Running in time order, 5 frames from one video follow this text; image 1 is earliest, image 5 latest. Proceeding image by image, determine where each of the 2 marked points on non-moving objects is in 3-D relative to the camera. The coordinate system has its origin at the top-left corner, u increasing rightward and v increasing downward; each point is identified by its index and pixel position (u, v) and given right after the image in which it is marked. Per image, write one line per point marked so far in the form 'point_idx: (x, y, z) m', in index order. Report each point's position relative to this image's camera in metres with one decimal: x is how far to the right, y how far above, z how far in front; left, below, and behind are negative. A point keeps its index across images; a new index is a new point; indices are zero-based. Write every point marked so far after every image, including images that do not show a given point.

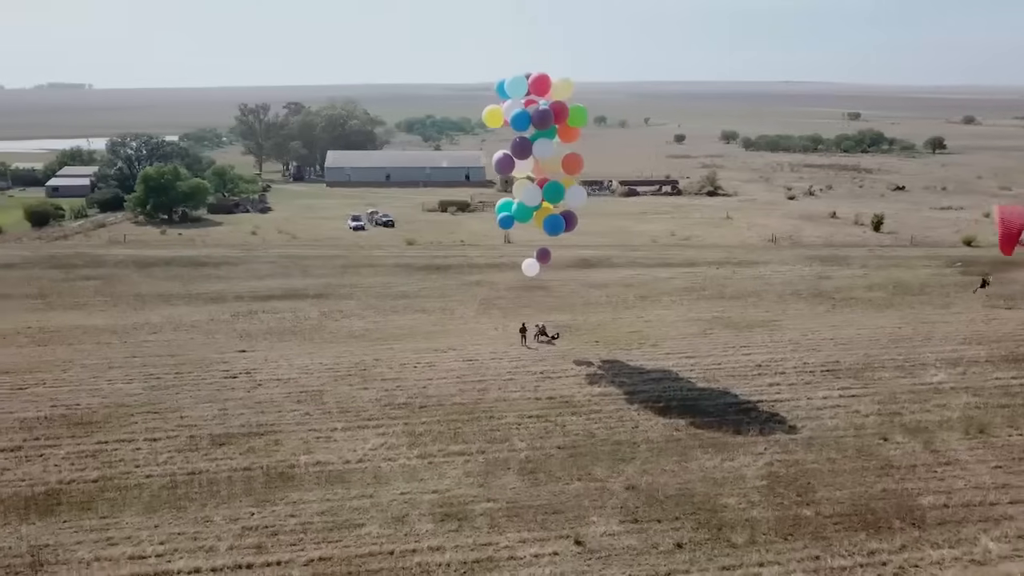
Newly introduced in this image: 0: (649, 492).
0: (+2.1, -3.1, +13.0) m
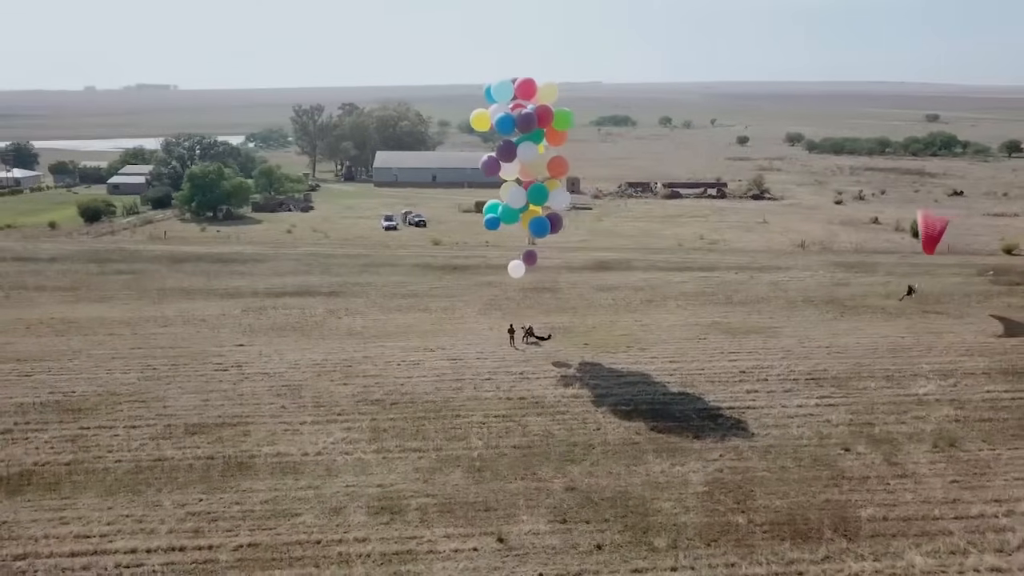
0: (+1.1, -3.2, +13.1) m
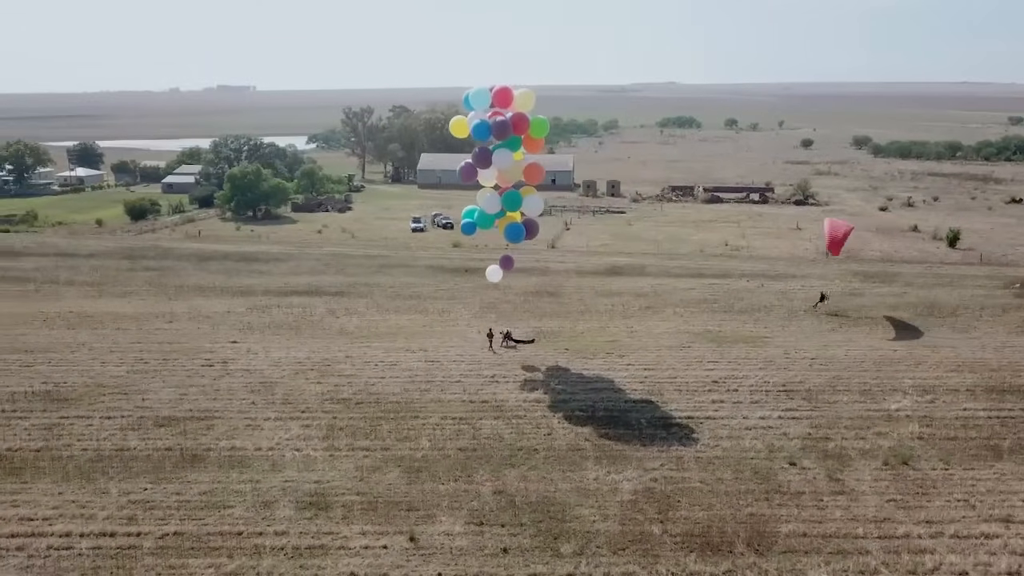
0: (0.0, -3.3, +13.3) m
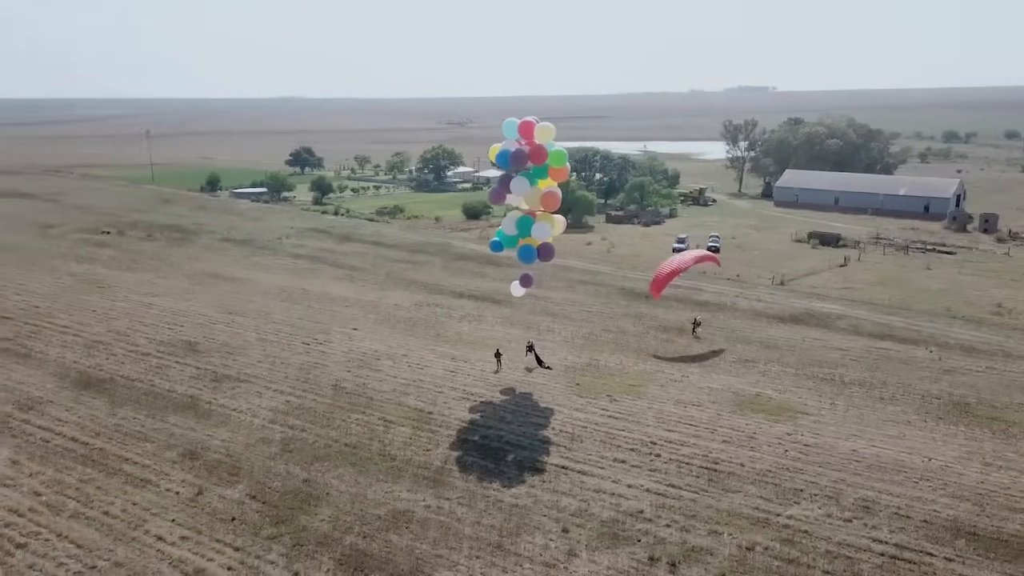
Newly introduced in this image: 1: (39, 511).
0: (-3.9, -3.8, +16.1) m
1: (-8.3, -3.9, +14.9) m
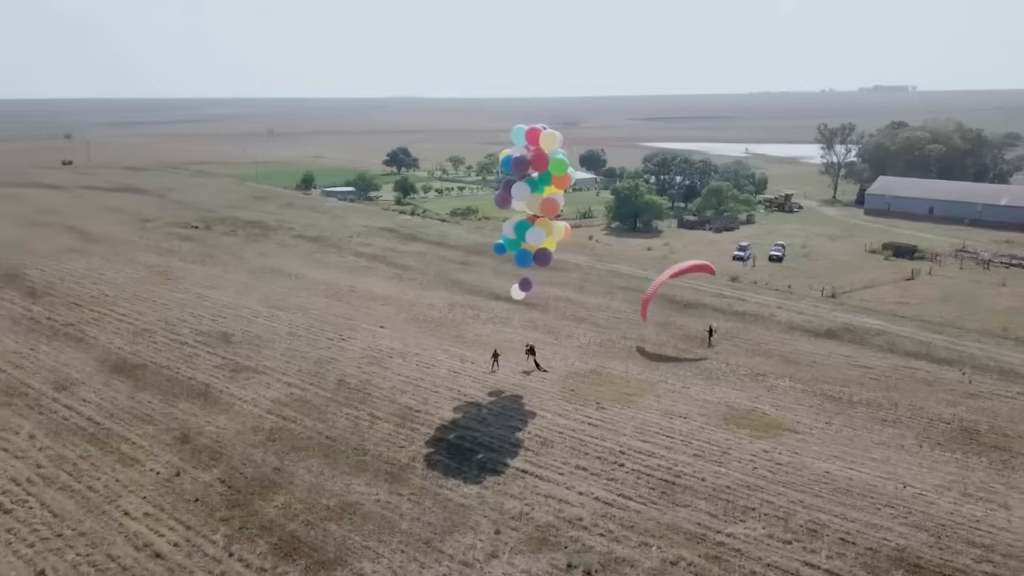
0: (-4.8, -3.8, +17.1) m
1: (-9.4, -3.8, +16.6) m
